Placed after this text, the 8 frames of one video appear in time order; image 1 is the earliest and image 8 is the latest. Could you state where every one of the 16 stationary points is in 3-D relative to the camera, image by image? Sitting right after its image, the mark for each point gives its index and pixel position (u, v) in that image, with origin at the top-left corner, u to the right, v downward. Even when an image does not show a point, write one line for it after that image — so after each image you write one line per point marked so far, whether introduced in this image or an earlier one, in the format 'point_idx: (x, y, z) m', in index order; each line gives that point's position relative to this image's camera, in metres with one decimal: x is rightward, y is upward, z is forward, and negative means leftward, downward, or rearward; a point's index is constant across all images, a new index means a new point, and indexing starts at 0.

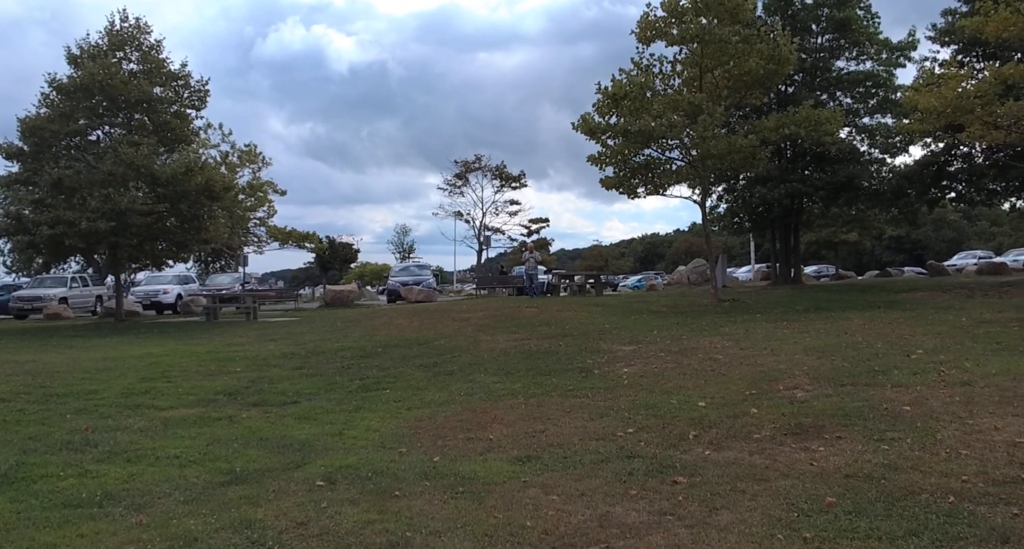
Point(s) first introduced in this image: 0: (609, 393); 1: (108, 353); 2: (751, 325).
0: (+1.1, -1.3, +8.7) m
1: (-8.2, -1.6, +15.7) m
2: (+4.3, -0.9, +13.9) m
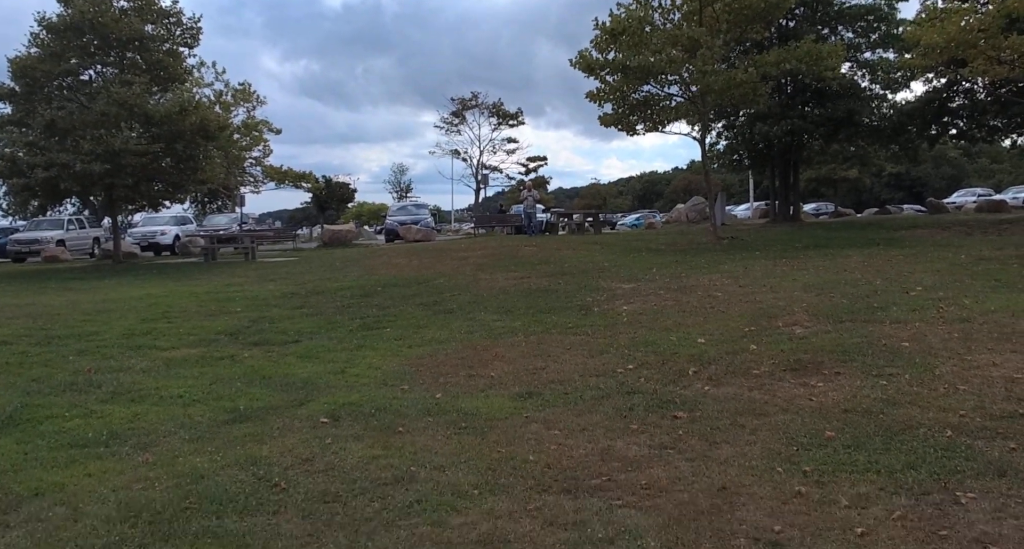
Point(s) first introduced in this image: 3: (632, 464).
0: (+1.1, -0.6, +8.7) m
1: (-8.3, -0.4, +15.7) m
2: (+4.3, +0.2, +13.9) m
3: (+0.7, -1.1, +4.4) m
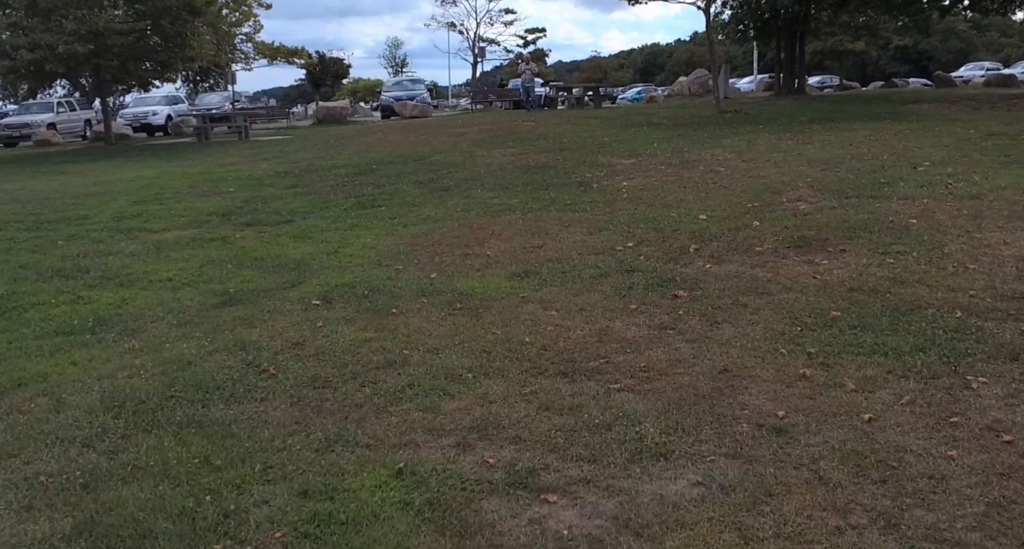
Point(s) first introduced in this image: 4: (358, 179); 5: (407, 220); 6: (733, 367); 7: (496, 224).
0: (+1.1, +0.7, +8.5) m
1: (-8.3, +2.0, +15.4) m
2: (+4.3, +2.4, +13.4) m
3: (+0.7, -0.4, +4.3) m
4: (-2.5, +1.6, +12.5) m
5: (-1.2, +0.6, +8.7) m
6: (+1.1, -0.5, +3.9) m
7: (-0.2, +0.5, +8.1) m
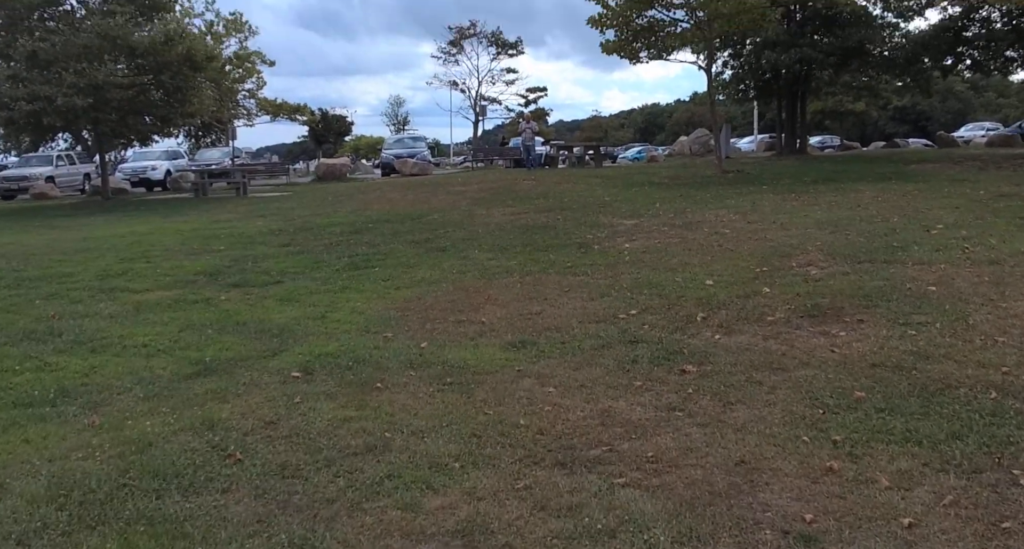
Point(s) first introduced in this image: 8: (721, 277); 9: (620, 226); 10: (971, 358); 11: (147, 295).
0: (+1.1, 0.0, +8.1) m
1: (-8.3, +0.8, +15.1) m
2: (+4.3, +1.3, +13.2) m
3: (+0.6, -0.8, +3.9) m
4: (-2.5, +0.6, +12.2) m
5: (-1.2, -0.1, +8.4) m
6: (+1.1, -0.8, +3.5) m
7: (-0.2, -0.1, +7.8) m
8: (+2.0, 0.0, +7.4) m
9: (+1.6, +0.7, +11.0) m
10: (+2.9, -0.5, +4.9) m
11: (-4.1, -0.2, +8.5) m
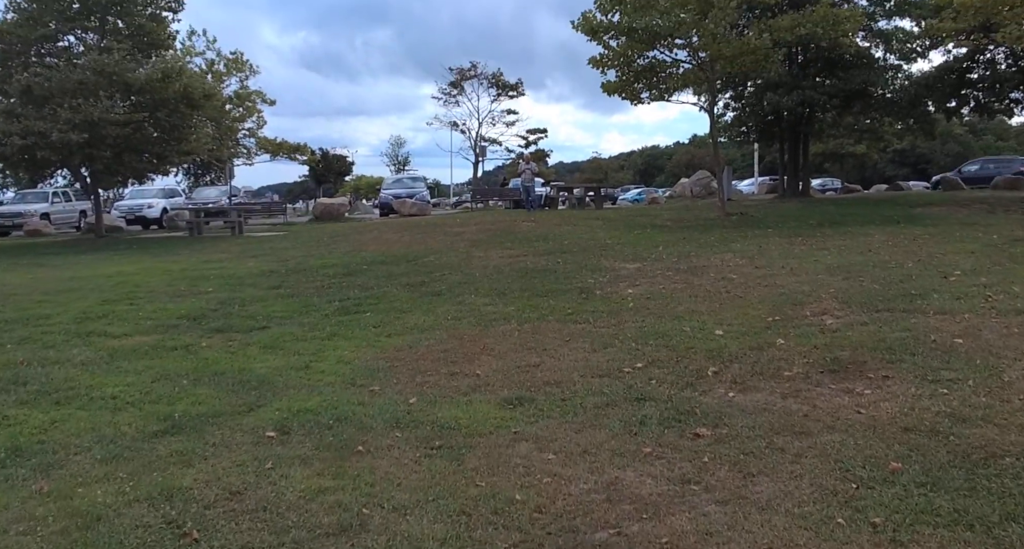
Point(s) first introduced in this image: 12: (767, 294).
0: (+1.0, -0.4, +7.7) m
1: (-8.3, +0.1, +14.7) m
2: (+4.2, +0.6, +12.9) m
3: (+0.6, -1.0, +3.4) m
4: (-2.6, -0.1, +11.8) m
5: (-1.2, -0.6, +7.9) m
6: (+1.1, -1.1, +3.0) m
7: (-0.2, -0.6, +7.3) m
8: (+2.0, -0.5, +7.0) m
9: (+1.5, +0.1, +10.6) m
10: (+2.9, -0.9, +4.5) m
11: (-4.1, -0.7, +8.1) m
12: (+2.8, -0.2, +8.3) m
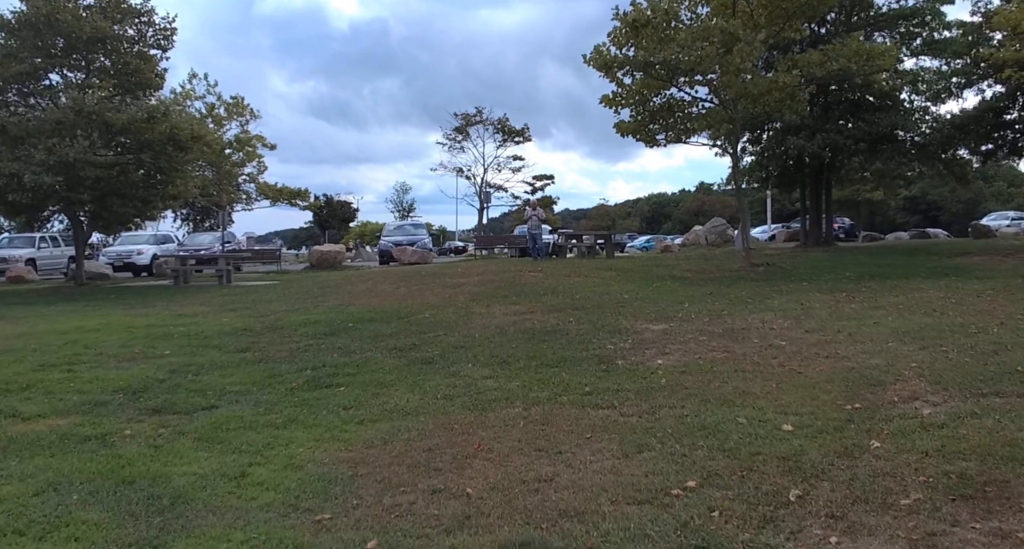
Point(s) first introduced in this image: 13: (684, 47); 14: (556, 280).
0: (+1.1, -1.0, +6.1) m
1: (-8.3, -0.9, +13.2) m
2: (+4.3, -0.3, +11.3) m
3: (+0.6, -1.4, +1.8) m
4: (-2.5, -0.9, +10.3) m
5: (-1.2, -1.2, +6.3) m
6: (+1.1, -1.4, +1.4) m
7: (-0.2, -1.1, +5.7) m
8: (+2.0, -1.0, +5.4) m
9: (+1.6, -0.7, +9.0) m
10: (+2.9, -1.2, +2.8) m
11: (-4.1, -1.3, +6.5) m
12: (+2.8, -0.8, +6.7) m
13: (+3.3, +4.3, +14.6) m
14: (+0.9, -0.1, +15.2) m
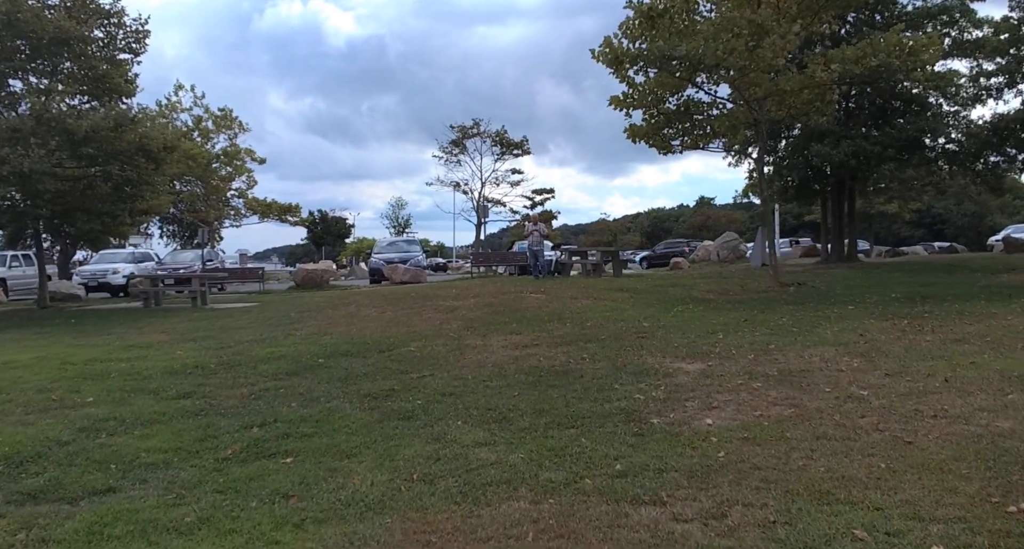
0: (+1.1, -1.2, +4.3) m
1: (-8.3, -1.3, +11.4) m
2: (+4.3, -0.6, +9.5) m
3: (+0.6, -1.5, 0.0) m
4: (-2.5, -1.2, +8.5) m
5: (-1.2, -1.4, +4.5) m
6: (+1.1, -1.5, -0.4) m
7: (-0.2, -1.3, +3.9) m
8: (+2.1, -1.2, +3.6) m
9: (+1.6, -1.0, +7.2) m
10: (+2.9, -1.4, +1.0) m
11: (-4.0, -1.5, +4.6) m
12: (+2.8, -1.0, +4.9) m
13: (+3.3, +4.0, +12.9) m
14: (+0.9, -0.5, +13.4) m
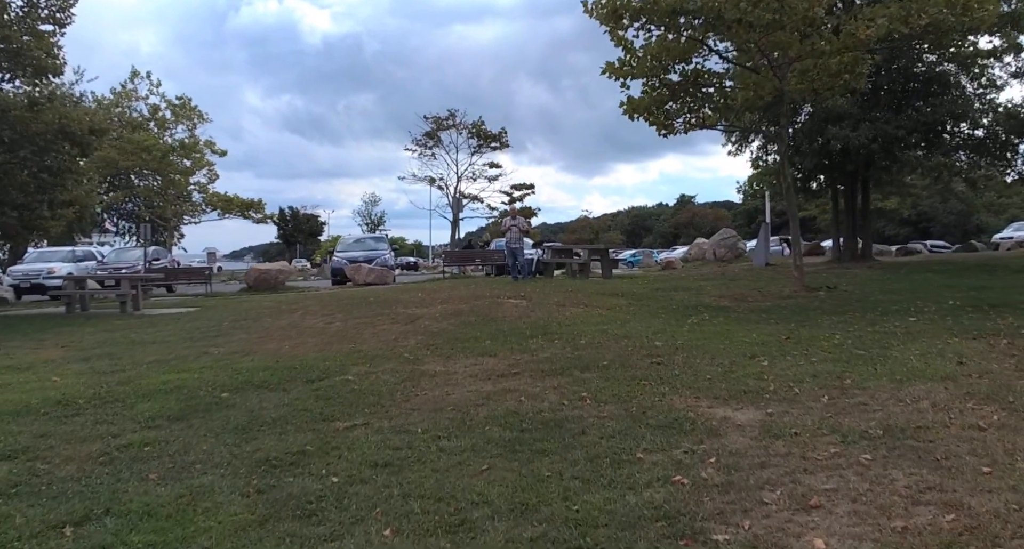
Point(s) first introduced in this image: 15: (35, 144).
0: (+1.0, -1.3, +1.9) m
1: (-8.6, -1.3, +8.7) m
2: (+4.0, -0.7, +7.1) m
3: (+0.6, -1.5, -2.5) m
4: (-2.7, -1.3, +5.9) m
5: (-1.3, -1.4, +2.0) m
6: (+1.1, -1.5, -2.9) m
7: (-0.3, -1.4, +1.4) m
8: (+1.9, -1.2, +1.2) m
9: (+1.4, -1.0, +4.8) m
10: (+2.9, -1.4, -1.4) m
11: (-4.2, -1.6, +2.1) m
12: (+2.7, -1.1, +2.5) m
13: (+2.9, +3.9, +10.5) m
14: (+0.5, -0.5, +10.9) m
15: (-10.3, +2.8, +16.0) m
